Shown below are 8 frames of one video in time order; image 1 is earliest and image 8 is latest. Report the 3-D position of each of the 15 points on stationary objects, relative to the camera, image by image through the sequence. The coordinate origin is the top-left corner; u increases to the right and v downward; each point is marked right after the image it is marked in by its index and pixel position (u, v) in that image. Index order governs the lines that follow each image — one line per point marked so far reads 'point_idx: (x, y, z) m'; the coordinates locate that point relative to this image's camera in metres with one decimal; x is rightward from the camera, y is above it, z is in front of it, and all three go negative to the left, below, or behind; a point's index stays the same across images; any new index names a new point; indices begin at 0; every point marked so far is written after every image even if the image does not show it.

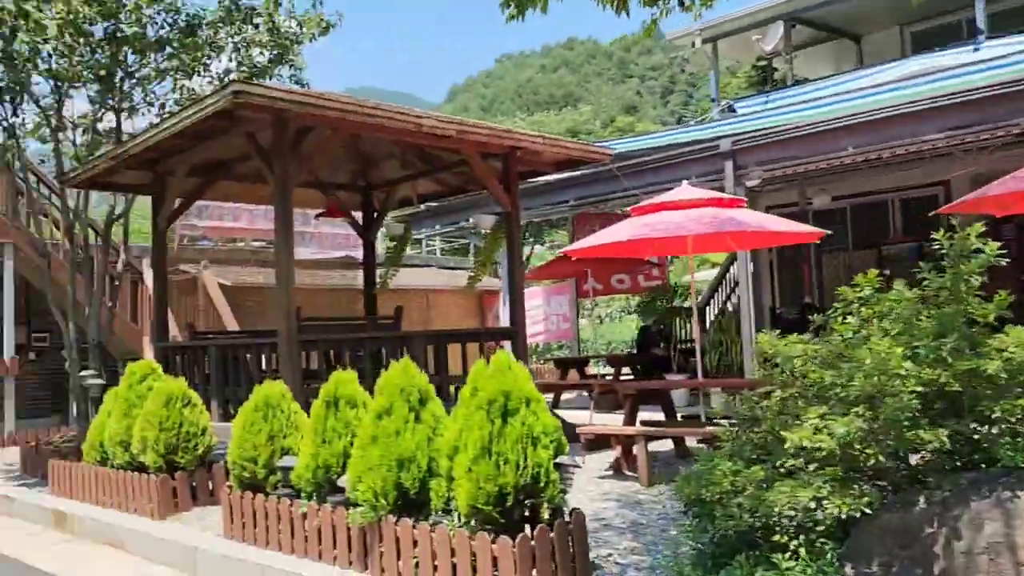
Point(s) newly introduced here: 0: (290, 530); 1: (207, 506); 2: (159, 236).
0: (-1.5, -1.6, +5.7) m
1: (-2.5, -1.8, +7.2) m
2: (-4.0, +0.6, +9.8) m
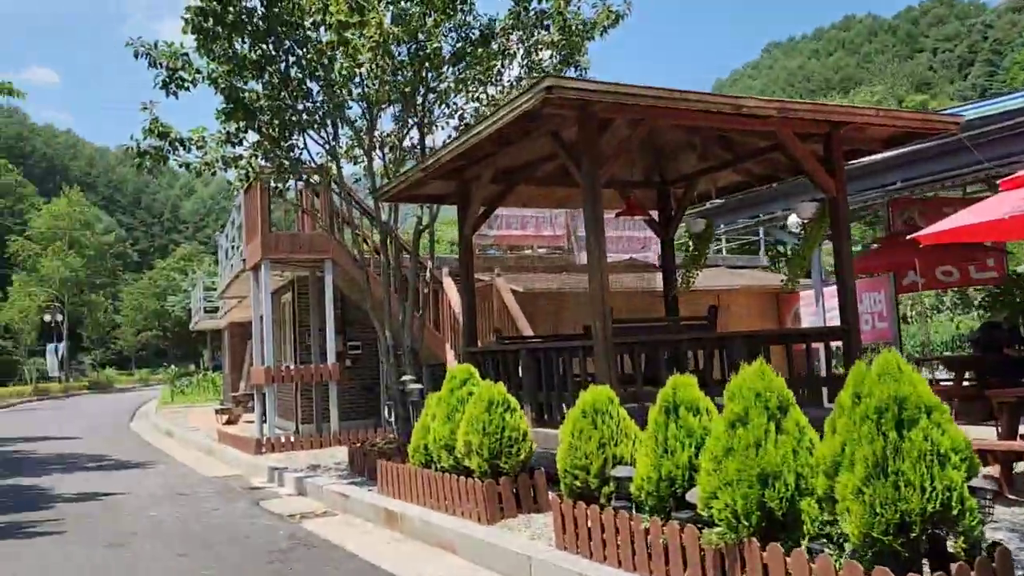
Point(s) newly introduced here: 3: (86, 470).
0: (+0.7, -1.6, +5.2) m
1: (+0.2, -1.8, +7.0) m
2: (-0.5, +0.5, +10.0) m
3: (-7.1, -3.1, +14.4) m
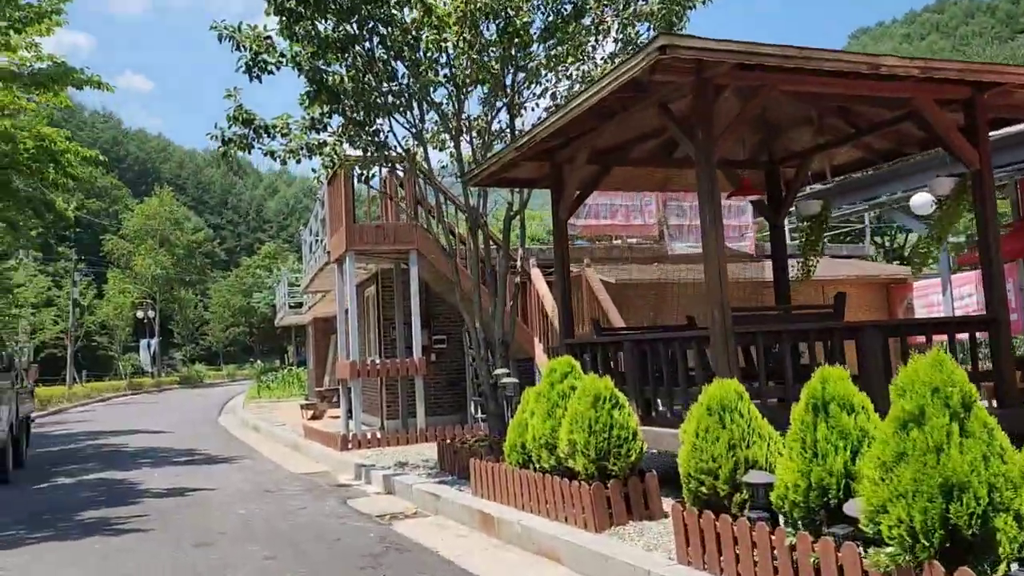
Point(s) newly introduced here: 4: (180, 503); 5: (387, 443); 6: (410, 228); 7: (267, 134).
0: (+1.4, -1.5, +4.5) m
1: (+1.0, -1.7, +6.3) m
2: (+0.5, +0.6, +9.4) m
3: (-5.6, -3.0, +14.4) m
4: (-3.8, -2.5, +9.9) m
5: (-2.0, -2.5, +13.6) m
6: (-1.7, +1.0, +14.2) m
7: (-3.1, +2.0, +11.0) m
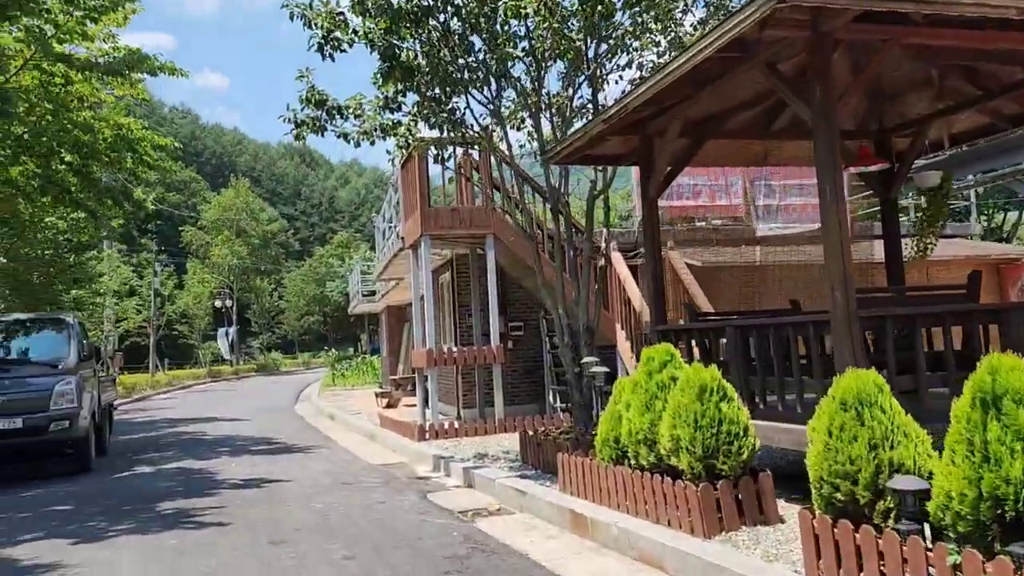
0: (+1.9, -1.3, +3.9) m
1: (+1.6, -1.6, +5.7) m
2: (+1.4, +0.8, +8.7) m
3: (-4.3, -2.8, +14.3) m
4: (-2.9, -2.3, +9.7) m
5: (-0.7, -2.2, +13.2) m
6: (-0.4, +1.2, +13.7) m
7: (-2.1, +2.2, +10.6) m
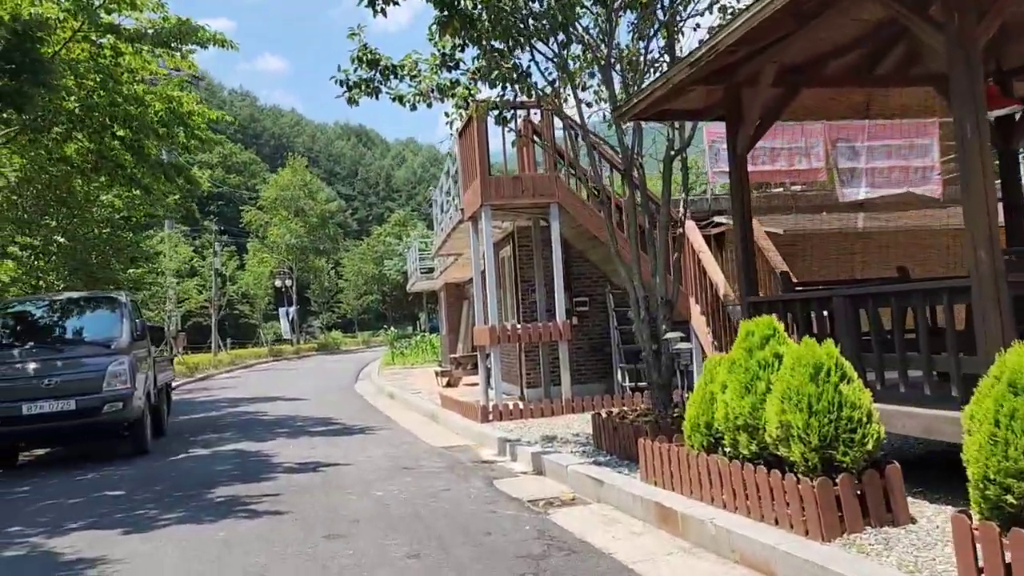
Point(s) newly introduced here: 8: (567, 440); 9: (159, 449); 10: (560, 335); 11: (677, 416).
0: (+2.3, -1.2, +3.0) m
1: (+2.1, -1.4, +4.9) m
2: (+2.1, +1.1, +7.8) m
3: (-3.2, -2.4, +13.8) m
4: (-2.1, -2.0, +9.2) m
5: (+0.3, -1.8, +12.5) m
6: (+0.5, +1.6, +12.9) m
7: (-1.4, +2.5, +9.9) m
8: (+0.6, -1.8, +10.1) m
9: (-5.1, -2.3, +12.5) m
10: (+0.7, -0.7, +13.1) m
11: (+1.6, -1.2, +8.3) m
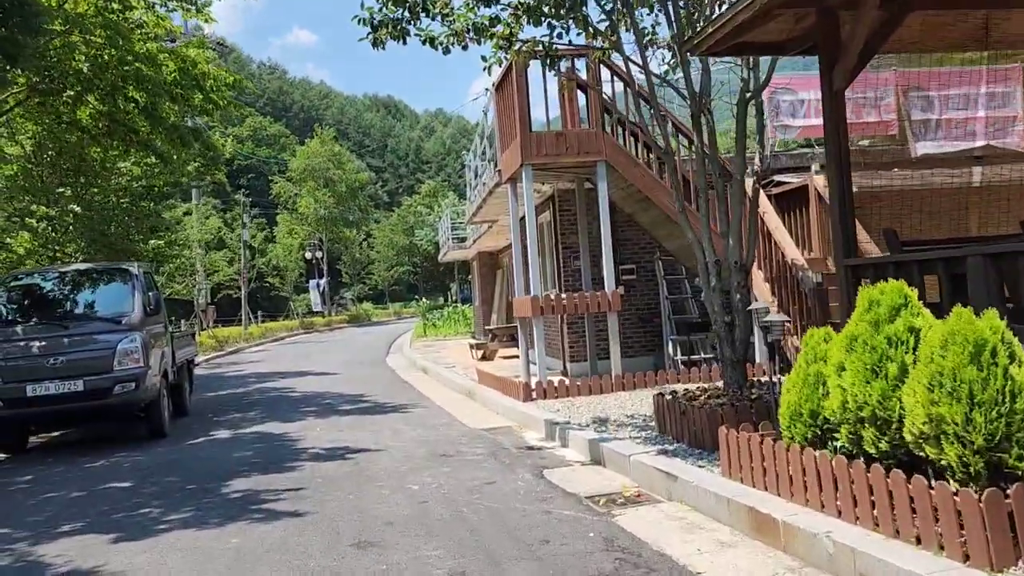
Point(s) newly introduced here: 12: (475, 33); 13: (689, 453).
0: (+2.5, -1.0, +1.9) m
1: (+2.4, -1.2, +3.8) m
2: (+2.5, +1.4, +6.6) m
3: (-2.6, -1.9, +12.9) m
4: (-1.6, -1.7, +8.2) m
5: (+0.9, -1.4, +11.5) m
6: (+1.1, +2.1, +11.7) m
7: (-0.9, +2.8, +8.8) m
8: (+1.2, -1.4, +9.0) m
9: (-4.5, -1.9, +11.6) m
10: (+1.3, -0.2, +11.9) m
11: (+2.0, -0.9, +7.2) m
12: (-0.4, +2.6, +8.8) m
13: (+1.4, -1.3, +7.0) m
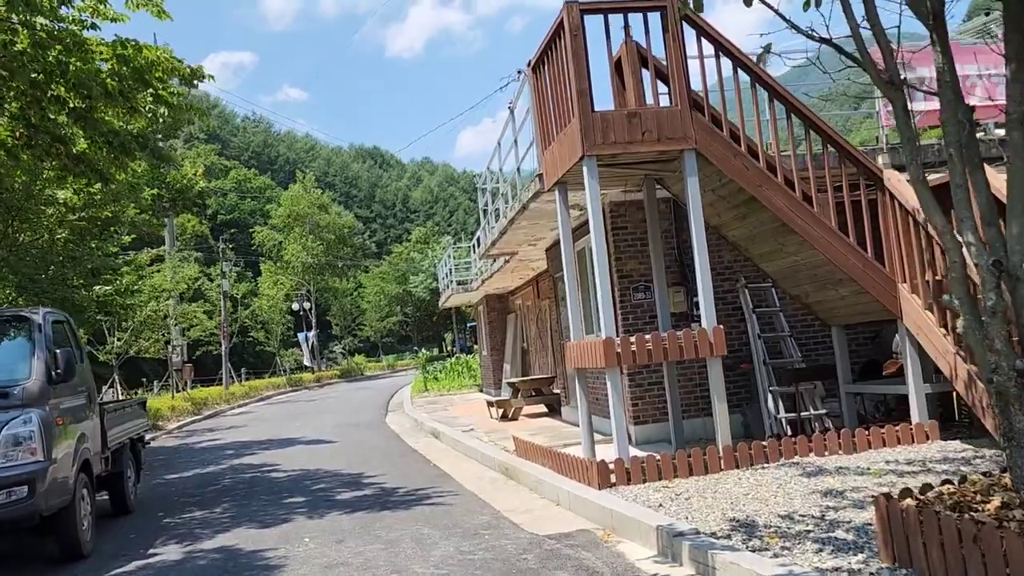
0: (+3.3, -0.8, -1.4) m
1: (+3.2, -1.0, +0.4) m
2: (+3.1, +1.4, +3.4) m
3: (-1.9, -2.4, +9.5) m
4: (-0.9, -2.0, +4.8) m
5: (+1.5, -1.7, +8.1) m
6: (+1.7, +1.7, +8.6) m
7: (-0.3, +2.5, +5.7) m
8: (+1.8, -1.6, +5.7) m
9: (-3.9, -2.5, +8.2) m
10: (+1.9, -0.6, +8.7) m
11: (+2.7, -1.0, +3.9) m
12: (+0.2, +2.4, +5.6) m
13: (+2.1, -1.4, +3.6) m
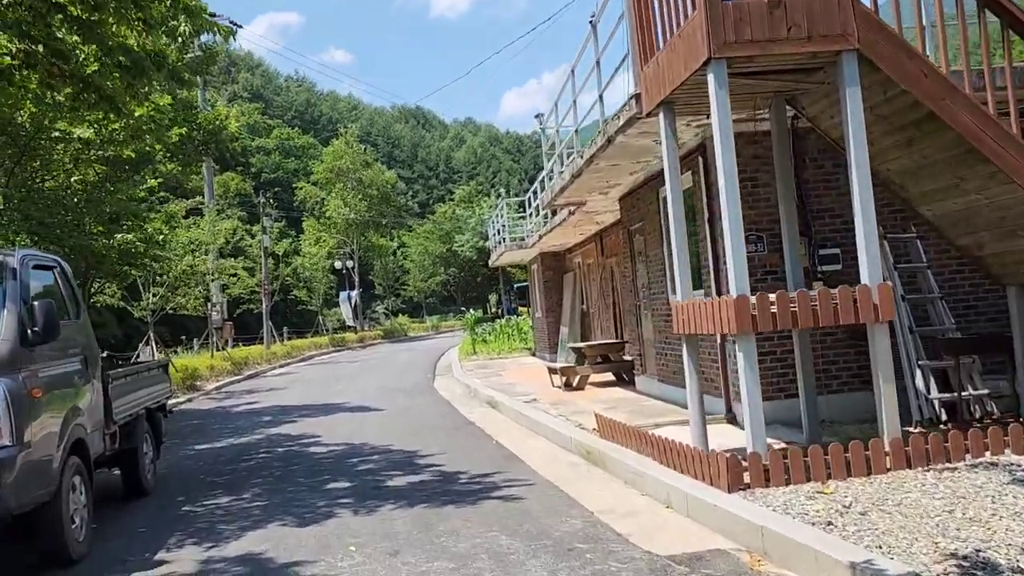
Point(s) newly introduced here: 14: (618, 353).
0: (+3.6, -0.8, -3.4) m
1: (+3.6, -1.0, -1.5) m
2: (+3.7, +1.6, +1.4) m
3: (-1.1, -1.9, +7.8) m
4: (-0.3, -1.7, +3.0) m
5: (+2.3, -1.3, +6.2) m
6: (+2.5, +2.2, +6.5) m
7: (+0.4, +2.9, +3.7) m
8: (+2.5, -1.3, +3.8) m
9: (-3.1, -2.0, +6.6) m
10: (+2.7, -0.2, +6.7) m
11: (+3.3, -0.8, +1.9) m
12: (+0.9, +2.7, +3.6) m
13: (+2.7, -1.2, +1.7) m
14: (+1.9, -1.2, +15.3) m
